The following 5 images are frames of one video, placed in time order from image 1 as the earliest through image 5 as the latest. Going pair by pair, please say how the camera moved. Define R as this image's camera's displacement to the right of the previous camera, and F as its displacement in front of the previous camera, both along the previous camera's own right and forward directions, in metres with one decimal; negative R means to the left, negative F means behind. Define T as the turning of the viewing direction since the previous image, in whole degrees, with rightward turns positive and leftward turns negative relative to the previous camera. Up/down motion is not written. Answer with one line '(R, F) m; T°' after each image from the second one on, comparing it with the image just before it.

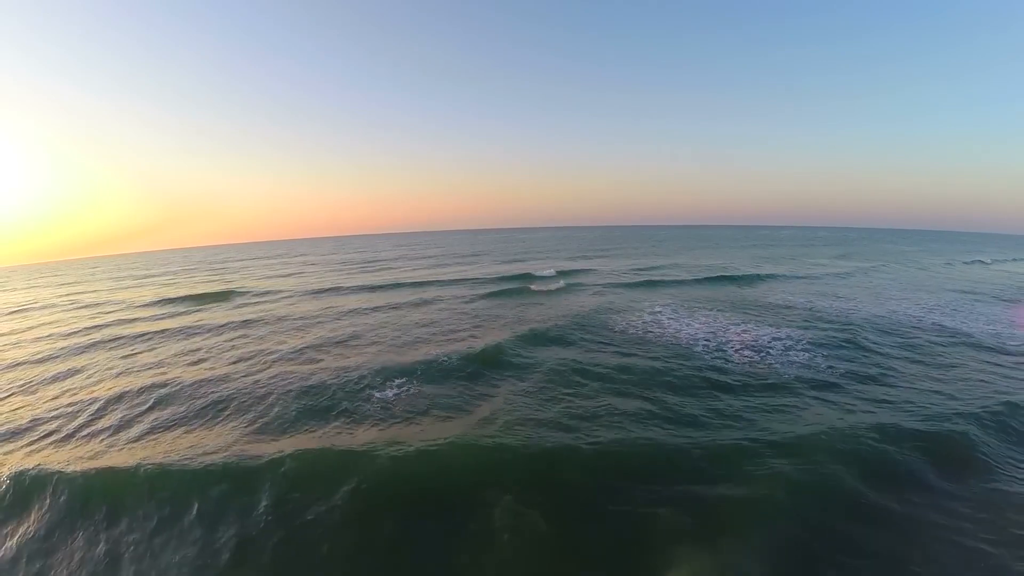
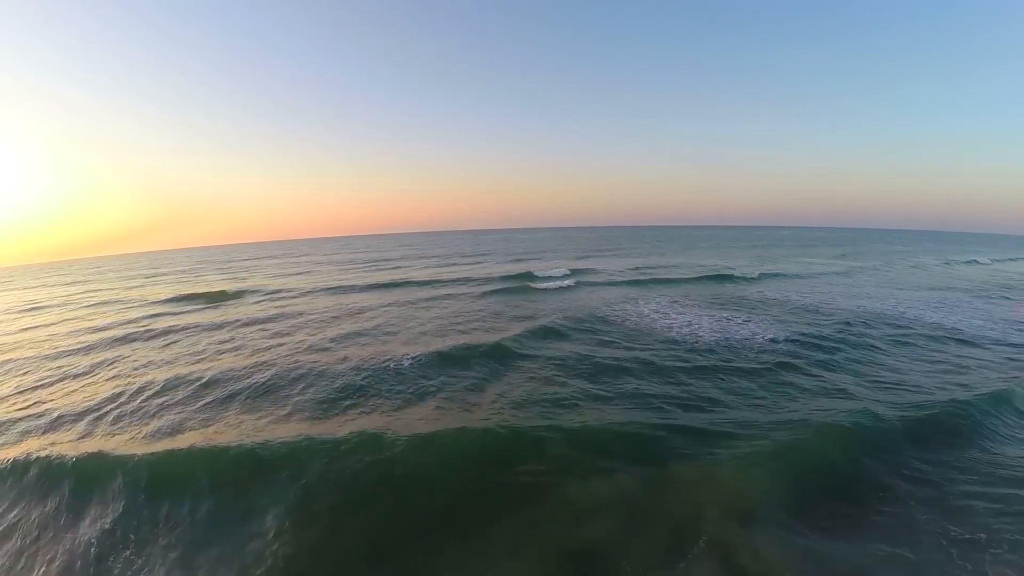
(-0.3, -1.3) m; 0°
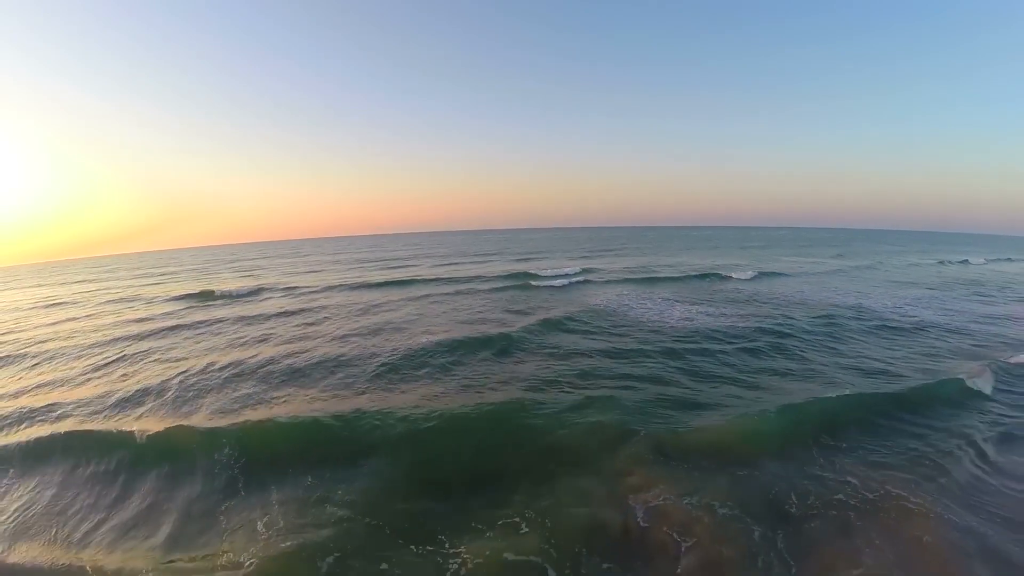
(-0.4, -1.8) m; 0°
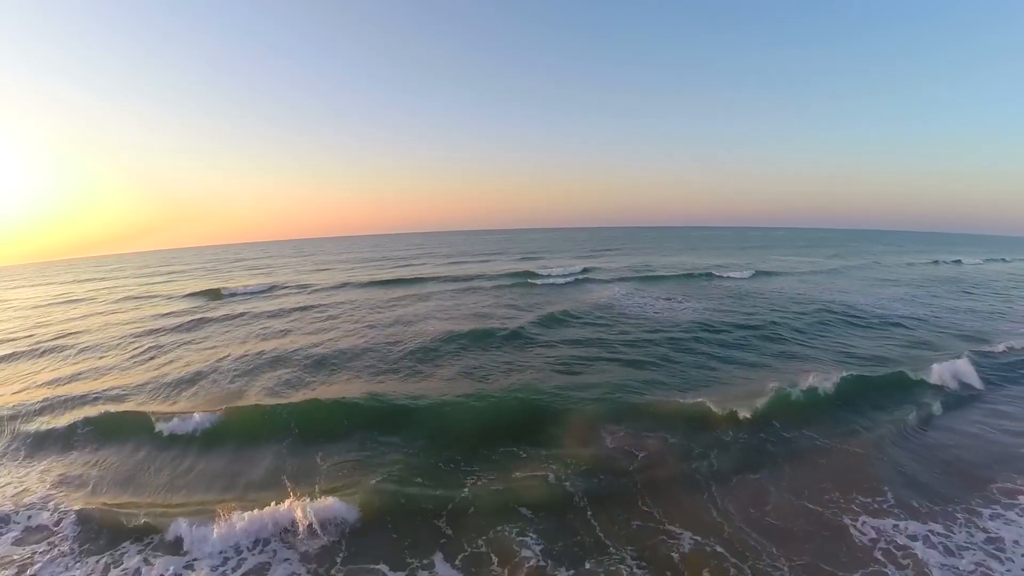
(-0.3, -1.3) m; 0°
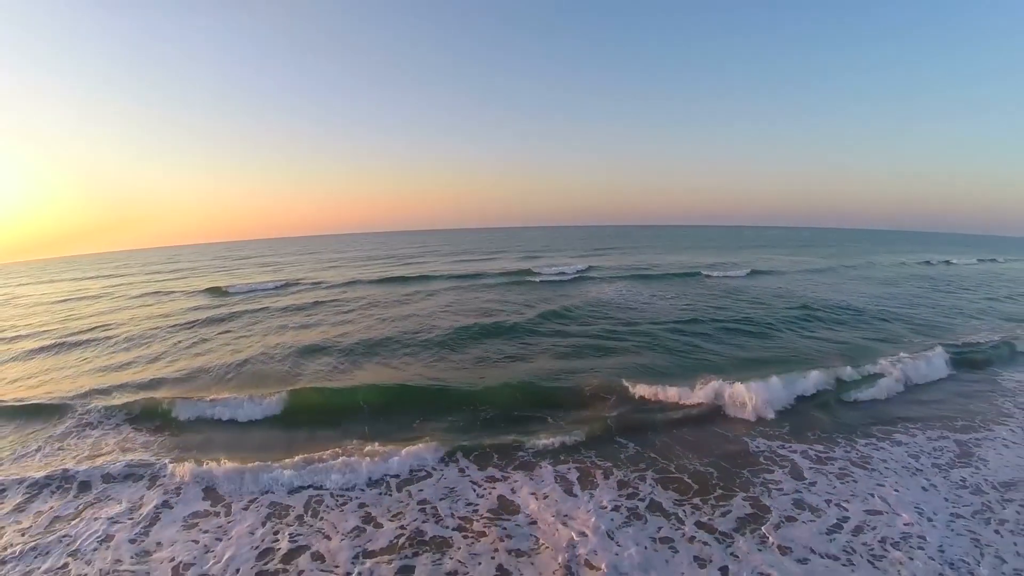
(0.0, -2.1) m; 0°
